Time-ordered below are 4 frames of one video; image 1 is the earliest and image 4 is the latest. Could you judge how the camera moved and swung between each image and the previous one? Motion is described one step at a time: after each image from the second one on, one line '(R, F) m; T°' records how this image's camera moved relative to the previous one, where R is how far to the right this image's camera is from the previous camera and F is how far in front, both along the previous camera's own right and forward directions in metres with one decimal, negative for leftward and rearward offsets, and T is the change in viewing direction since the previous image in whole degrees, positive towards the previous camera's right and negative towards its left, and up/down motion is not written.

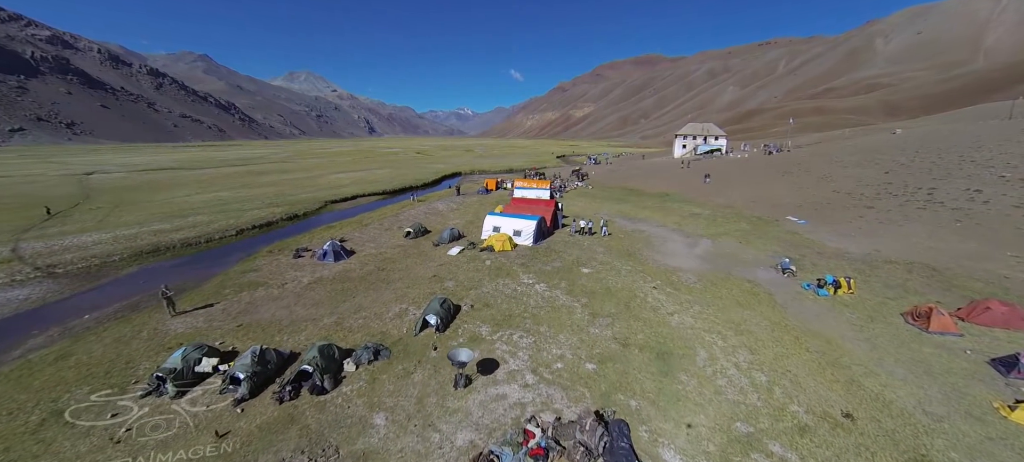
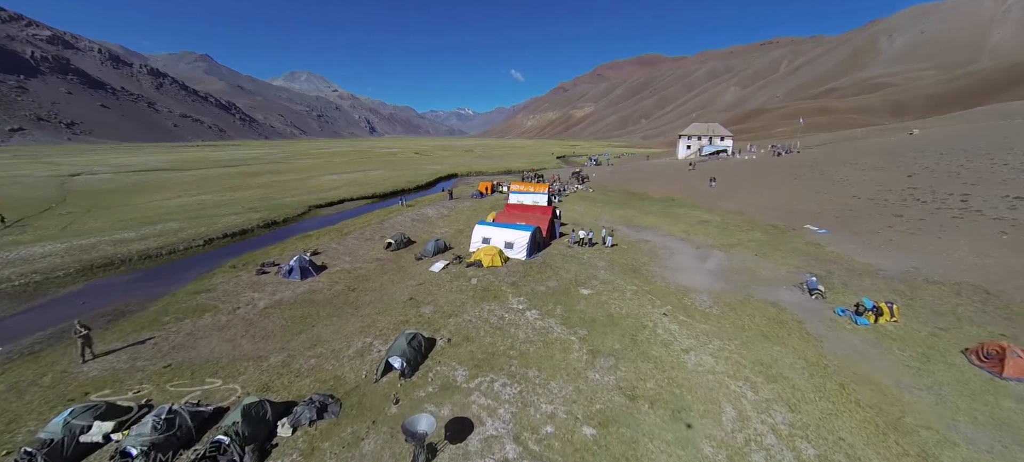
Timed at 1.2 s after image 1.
(+0.9, +3.4) m; 0°
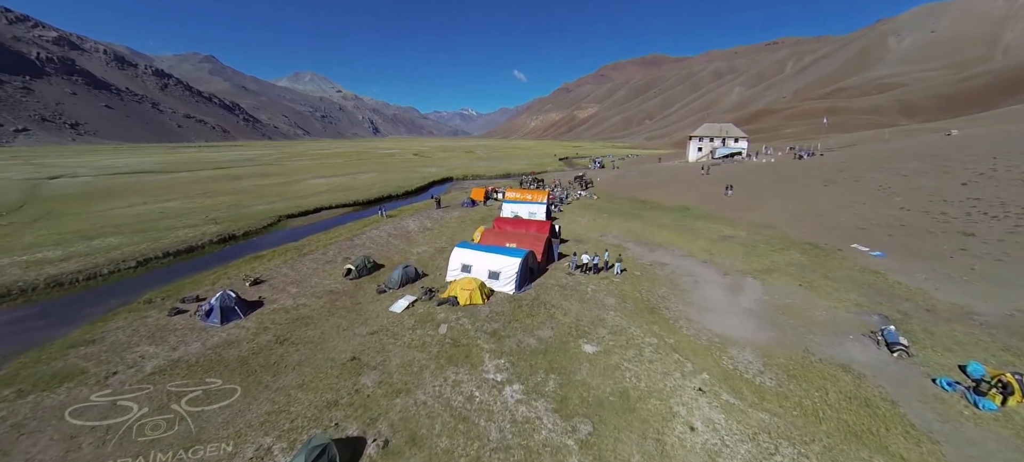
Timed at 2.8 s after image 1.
(+1.2, +5.9) m; -1°
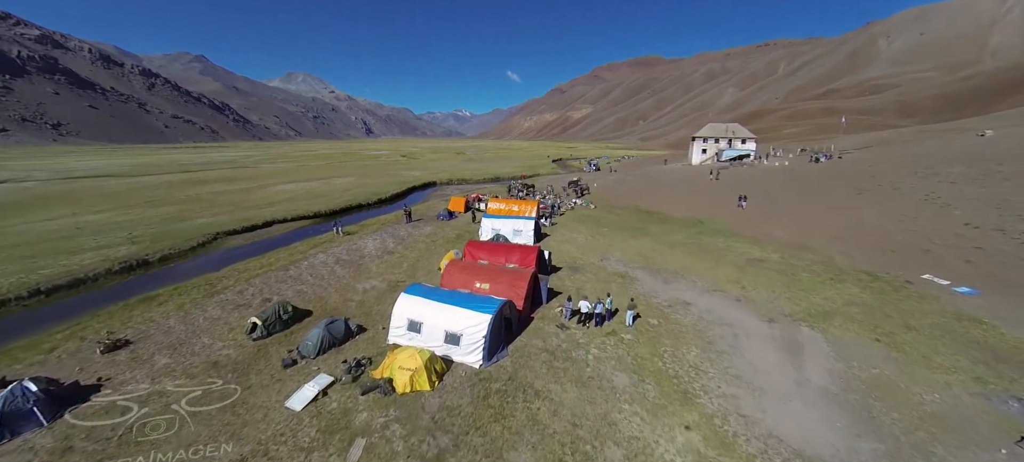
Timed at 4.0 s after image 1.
(+1.4, +7.3) m; +1°
